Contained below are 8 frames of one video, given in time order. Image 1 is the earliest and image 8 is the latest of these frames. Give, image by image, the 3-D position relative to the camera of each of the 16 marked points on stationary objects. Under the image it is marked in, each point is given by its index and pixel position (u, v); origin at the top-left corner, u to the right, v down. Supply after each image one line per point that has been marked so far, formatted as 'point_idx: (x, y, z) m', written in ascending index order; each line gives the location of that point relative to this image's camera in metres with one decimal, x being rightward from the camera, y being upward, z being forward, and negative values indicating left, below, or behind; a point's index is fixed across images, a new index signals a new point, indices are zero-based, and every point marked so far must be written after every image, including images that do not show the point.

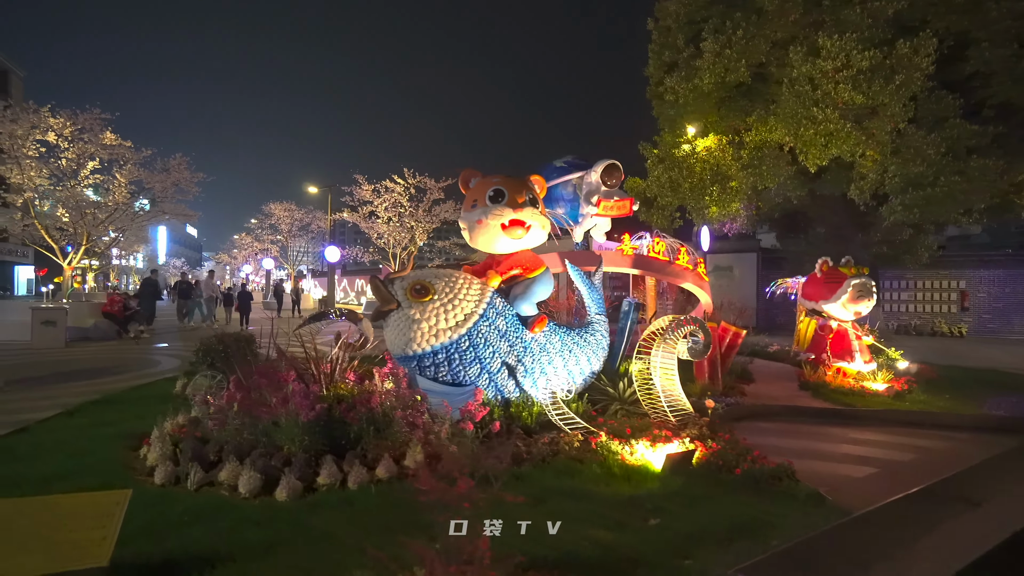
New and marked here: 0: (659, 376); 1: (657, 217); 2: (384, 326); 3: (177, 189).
0: (+1.6, -0.9, +5.1) m
1: (+4.4, +2.1, +14.6) m
2: (-1.3, -0.4, +4.9) m
3: (-12.0, +3.6, +17.1) m
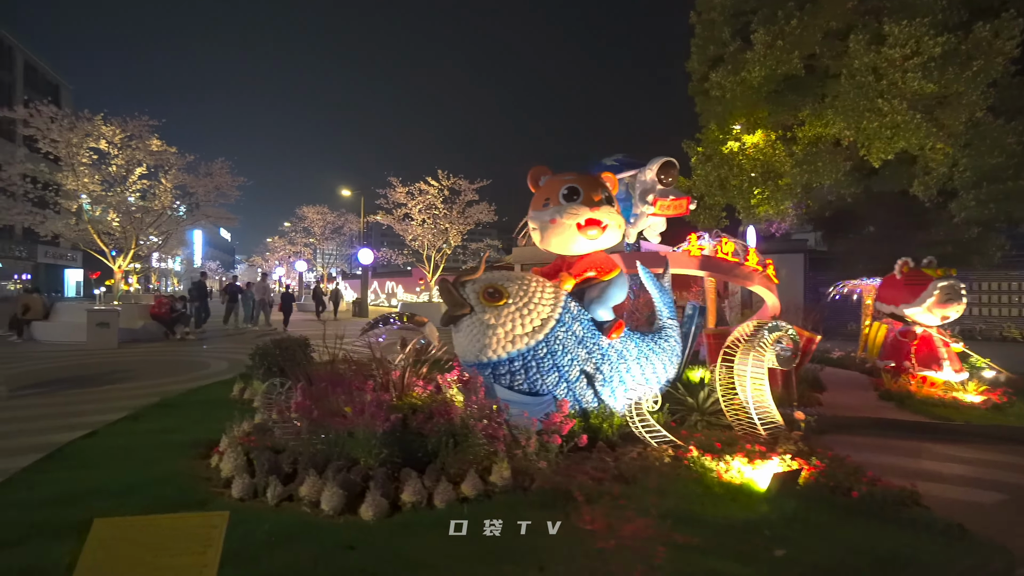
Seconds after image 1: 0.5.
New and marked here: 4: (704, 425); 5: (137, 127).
0: (+2.3, -1.0, +4.8) m
1: (+5.6, +2.1, +14.1) m
2: (-0.5, -0.4, +4.7) m
3: (-10.6, +3.5, +17.4) m
4: (+2.0, -1.5, +5.1) m
5: (-12.3, +5.3, +15.8) m
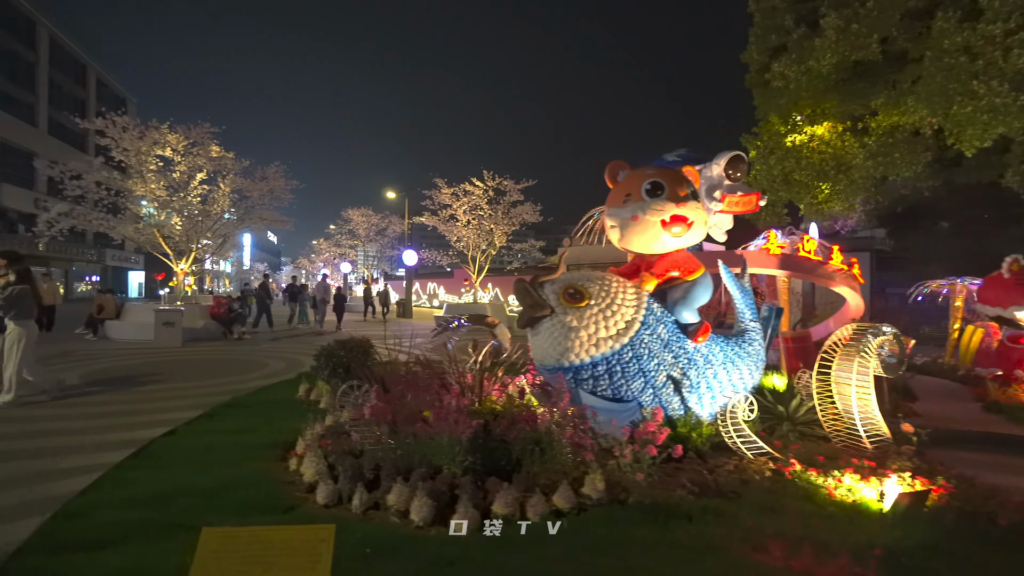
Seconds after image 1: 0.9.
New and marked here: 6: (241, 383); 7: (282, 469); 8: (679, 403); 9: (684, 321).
0: (+3.1, -1.0, +4.4) m
1: (+7.1, +2.1, +13.4) m
2: (+0.2, -0.4, +4.5) m
3: (-8.9, +3.5, +18.0) m
4: (+2.8, -1.5, +4.7) m
5: (-10.7, +5.3, +16.4) m
6: (-4.8, -1.7, +8.4) m
7: (-2.0, -1.6, +4.1) m
8: (+1.5, -1.1, +4.4) m
9: (+1.7, -0.3, +4.7) m
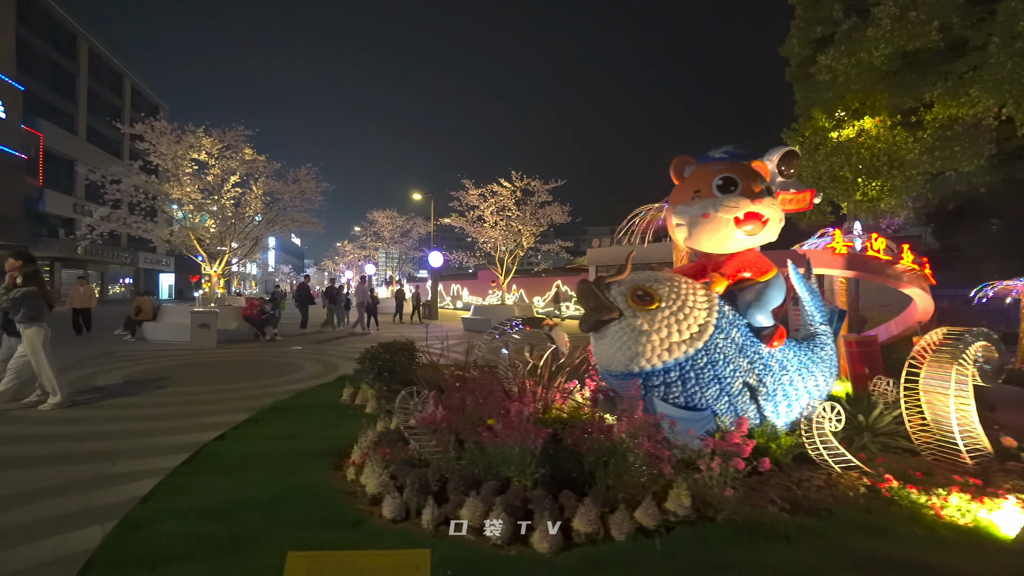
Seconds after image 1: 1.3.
0: (+3.6, -1.0, +4.0) m
1: (+8.0, +2.0, +12.9) m
2: (+0.8, -0.5, +4.3) m
3: (-7.8, +3.4, +18.1) m
4: (+3.4, -1.5, +4.4) m
5: (-9.7, +5.2, +16.6) m
6: (-4.1, -1.7, +8.4) m
7: (-1.4, -1.6, +4.0) m
8: (+2.1, -1.1, +4.2) m
9: (+2.2, -0.3, +4.4) m
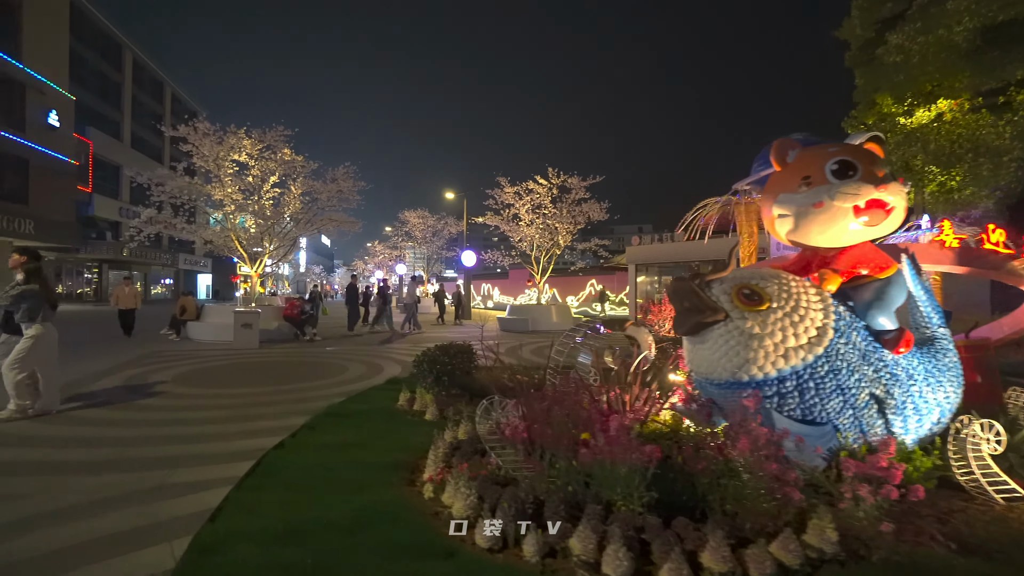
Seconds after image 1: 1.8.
0: (+4.3, -1.0, +3.4) m
1: (+9.1, +2.1, +12.1) m
2: (+1.5, -0.4, +3.8) m
3: (-6.4, +3.4, +18.1) m
4: (+4.1, -1.5, +3.8) m
5: (-8.4, +5.2, +16.7) m
6: (-3.1, -1.7, +8.2) m
7: (-0.7, -1.6, +3.7) m
8: (+2.8, -1.1, +3.6) m
9: (+2.9, -0.3, +3.8) m
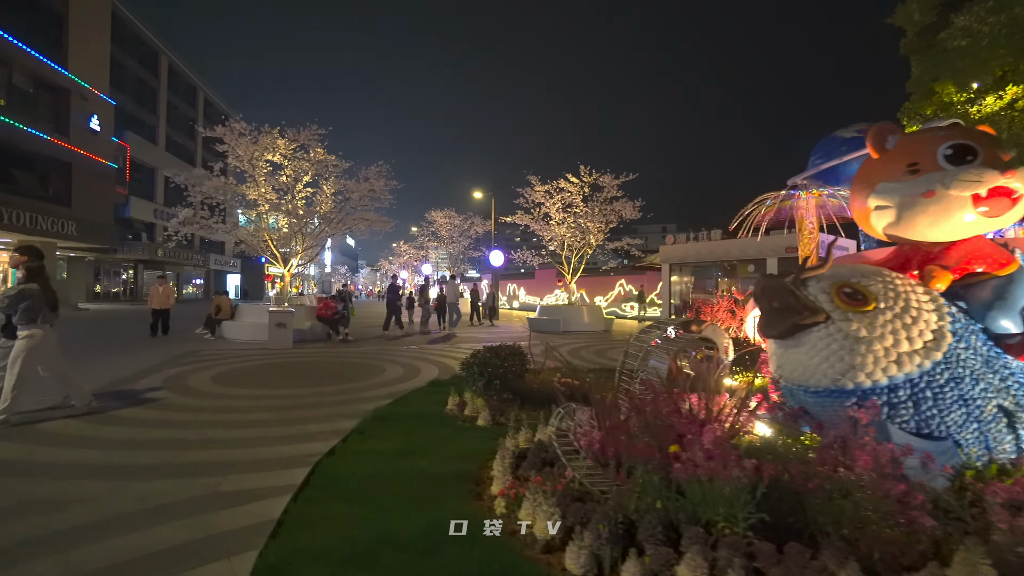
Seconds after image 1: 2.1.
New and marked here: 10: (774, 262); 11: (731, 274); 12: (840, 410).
0: (+4.9, -1.0, +2.9) m
1: (+10.0, +2.1, +11.4) m
2: (+2.0, -0.4, +3.5) m
3: (-5.2, +3.4, +18.0) m
4: (+4.6, -1.4, +3.3) m
5: (-7.2, +5.2, +16.8) m
6: (-2.4, -1.7, +8.0) m
7: (-0.2, -1.6, +3.4) m
8: (+3.3, -1.1, +3.2) m
9: (+3.5, -0.3, +3.4) m
10: (+9.5, +0.9, +17.3) m
11: (+8.6, +0.6, +19.0) m
12: (+2.3, -0.8, +3.3) m
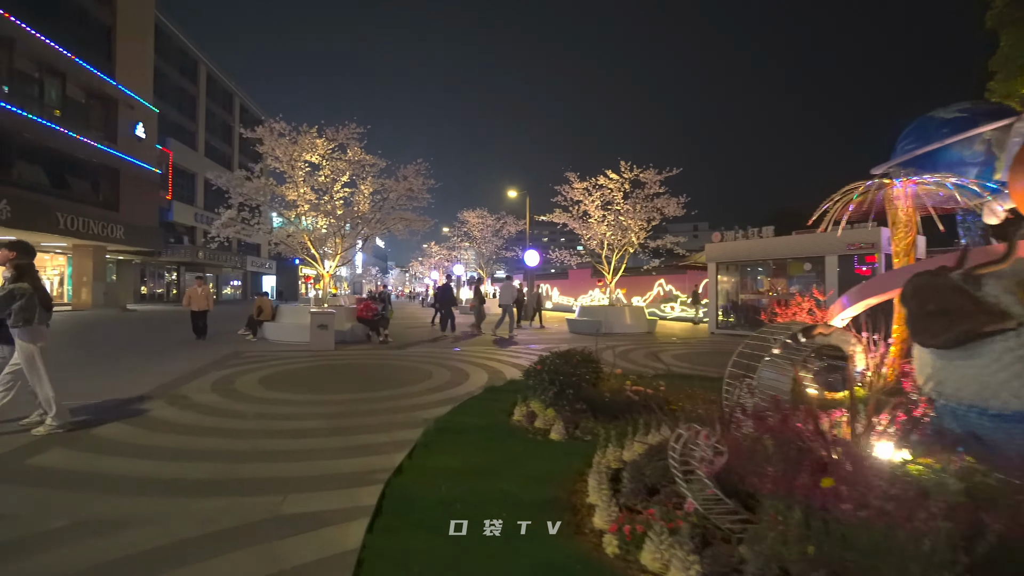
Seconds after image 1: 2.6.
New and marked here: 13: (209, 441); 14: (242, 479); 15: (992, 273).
0: (+5.5, -0.9, +2.2) m
1: (+11.1, +2.1, +10.3) m
2: (+2.7, -0.4, +2.9) m
3: (-3.8, +3.4, +17.8) m
4: (+5.3, -1.4, +2.6) m
5: (-5.8, +5.2, +16.6) m
6: (-1.5, -1.7, +7.7) m
7: (+0.5, -1.6, +2.9) m
8: (+4.0, -1.0, +2.5) m
9: (+4.2, -0.3, +2.7) m
10: (+10.9, +1.0, +16.3) m
11: (+10.1, +0.6, +18.0) m
12: (+2.9, -0.8, +2.7) m
13: (-3.3, -1.6, +5.1) m
14: (-2.3, -1.6, +4.1) m
15: (+2.9, +0.1, +2.9) m
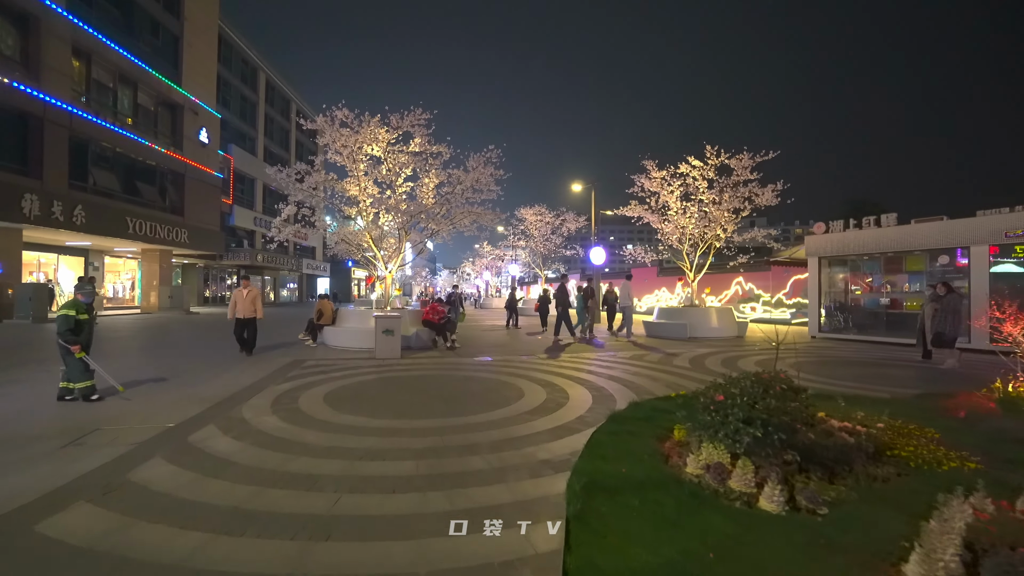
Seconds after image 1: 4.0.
0: (+6.5, -0.9, +0.1) m
1: (+12.9, +2.2, +7.7) m
2: (+3.8, -0.4, +1.0) m
3: (-1.3, +3.4, +16.5) m
4: (+6.4, -1.4, +0.5) m
5: (-3.5, +5.2, +15.5) m
6: (+0.1, -1.7, +6.2) m
7: (+1.6, -1.5, +1.3) m
8: (+5.1, -1.0, +0.6) m
9: (+5.3, -0.2, +0.8) m
10: (+13.2, +1.0, +13.6) m
11: (+12.6, +0.7, +15.4) m
12: (+4.0, -0.8, +0.8) m
13: (-1.9, -1.7, +3.8) m
14: (-1.0, -1.6, +2.7) m
15: (+4.0, +0.1, +1.0) m
